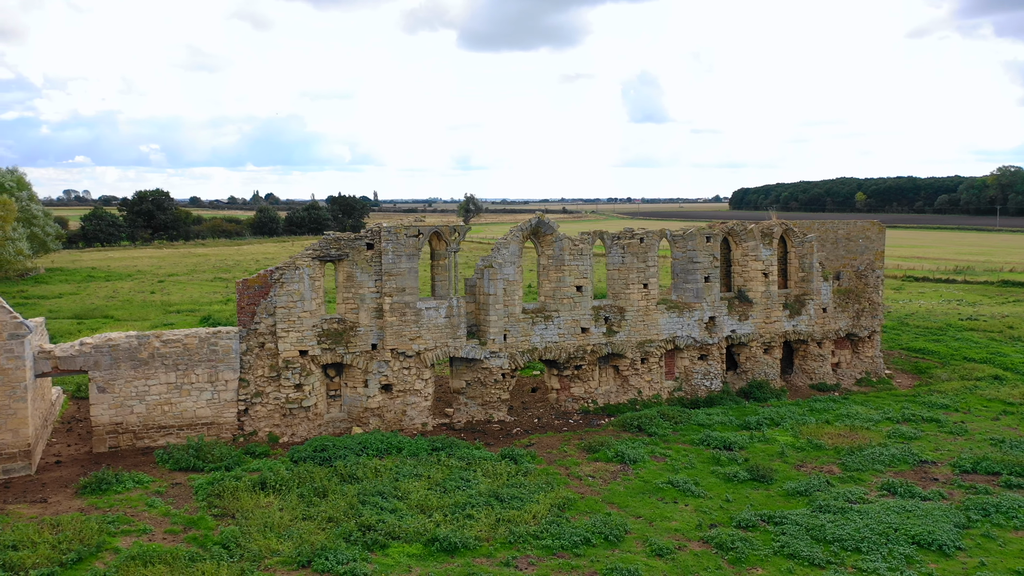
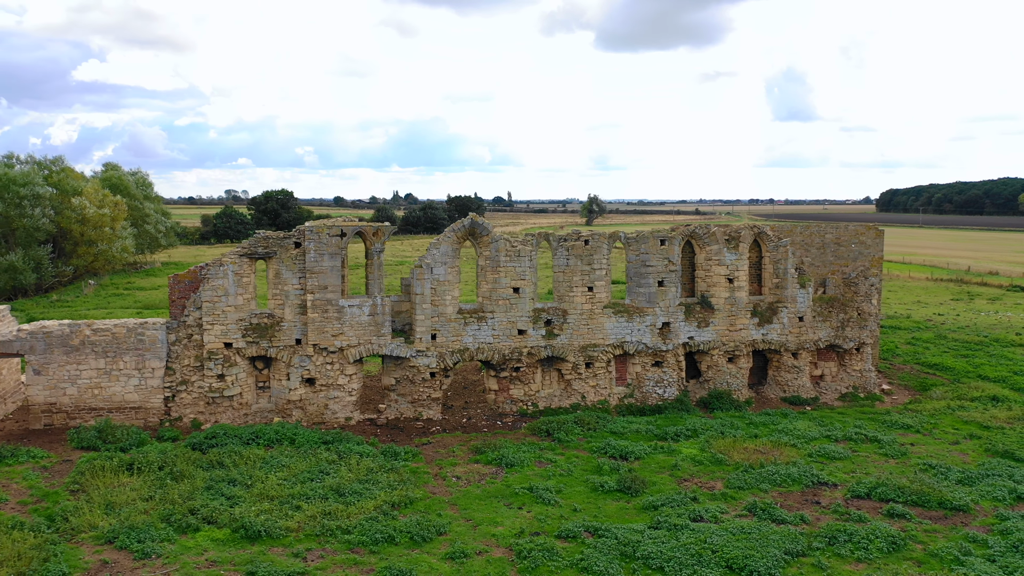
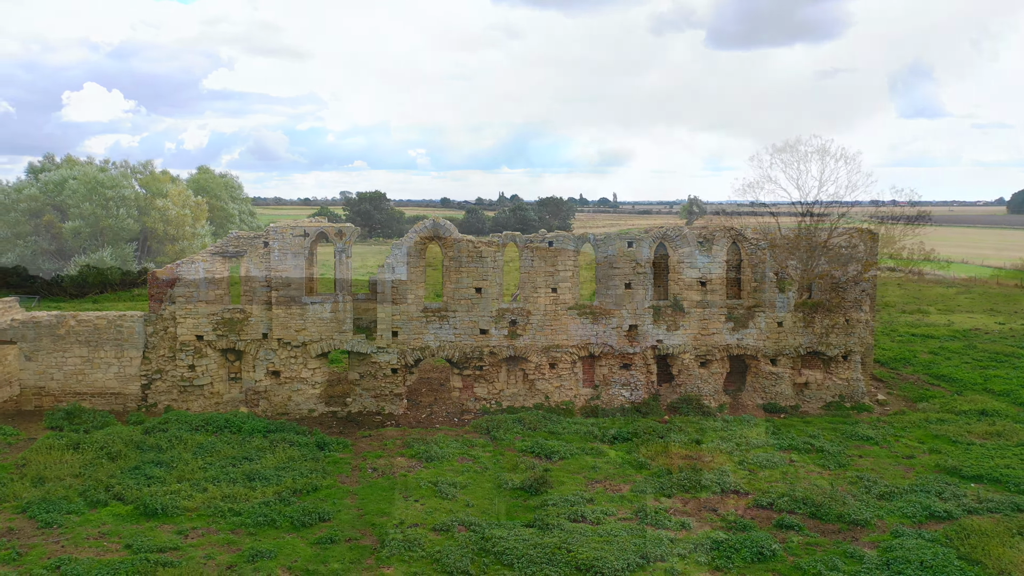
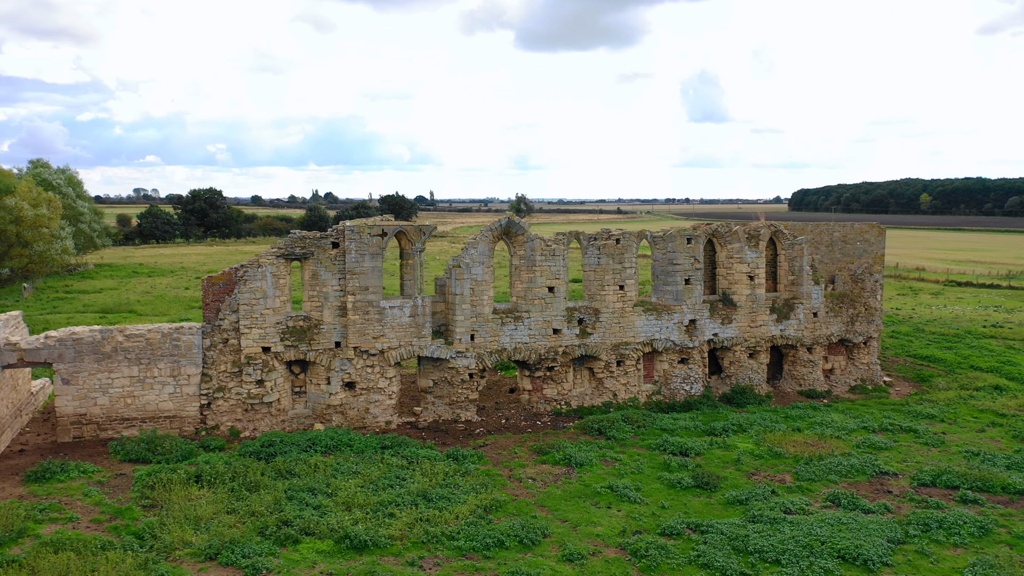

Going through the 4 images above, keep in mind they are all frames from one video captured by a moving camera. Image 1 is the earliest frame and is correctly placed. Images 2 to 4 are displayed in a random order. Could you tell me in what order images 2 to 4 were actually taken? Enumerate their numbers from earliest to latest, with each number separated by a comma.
4, 2, 3
